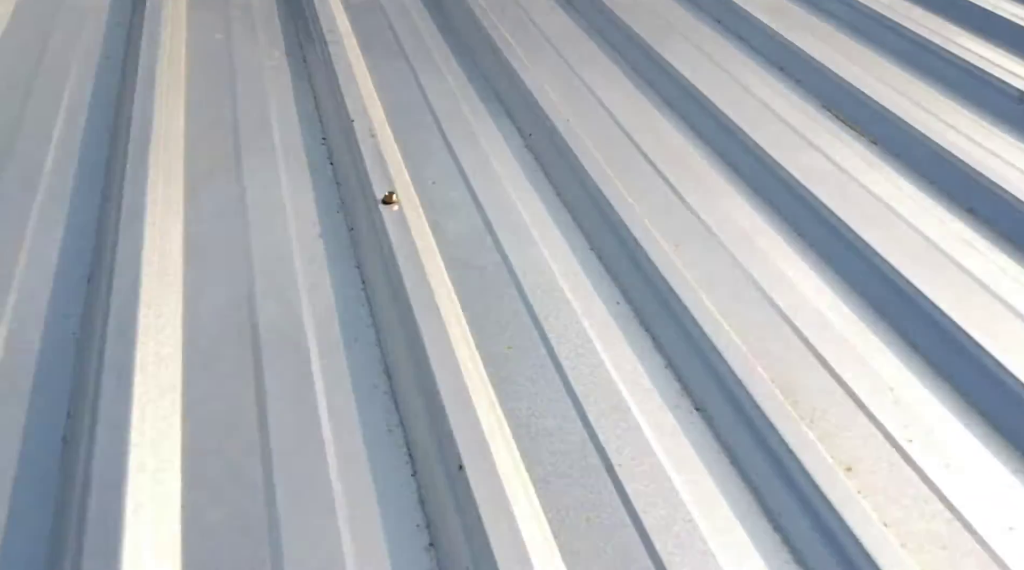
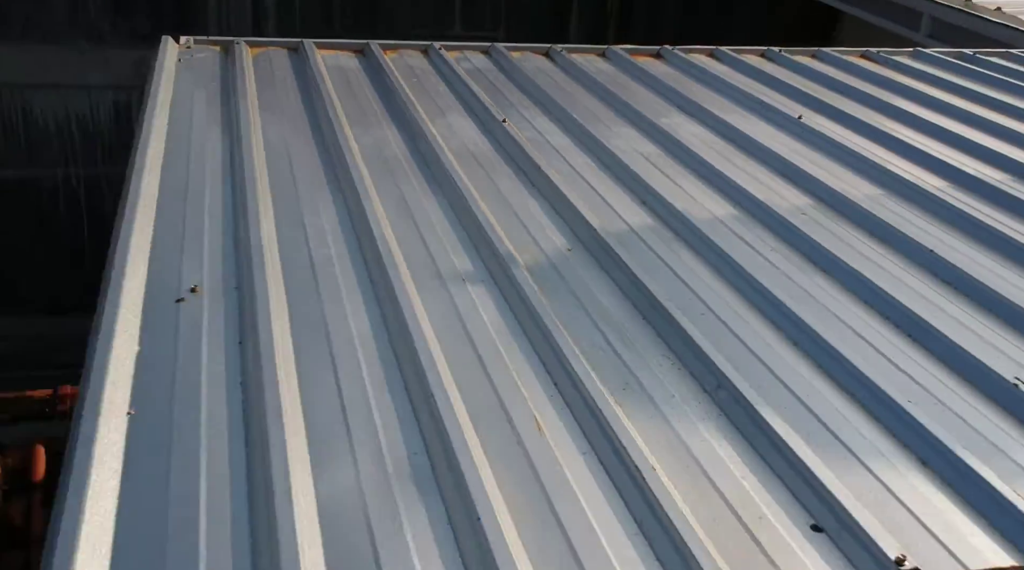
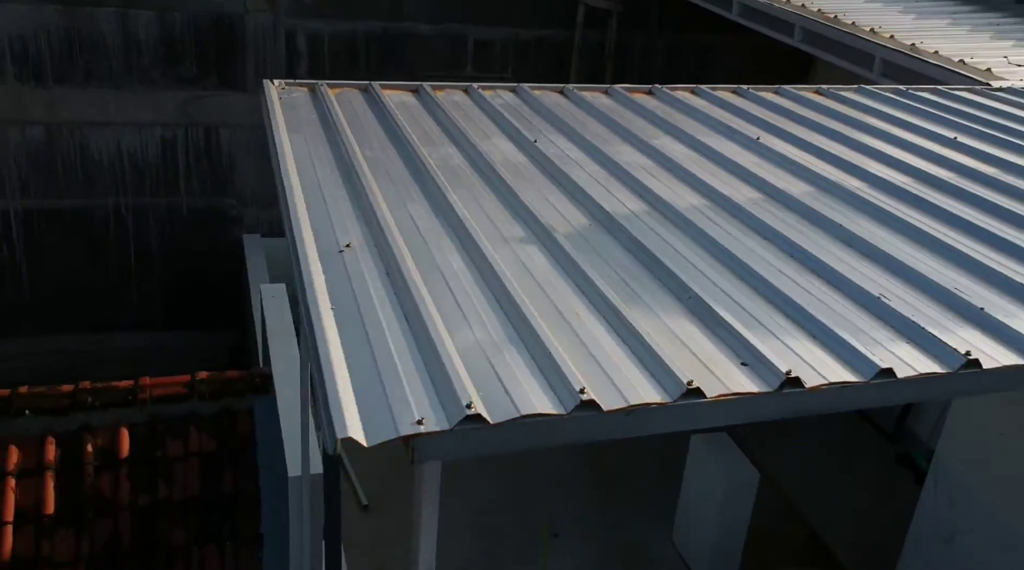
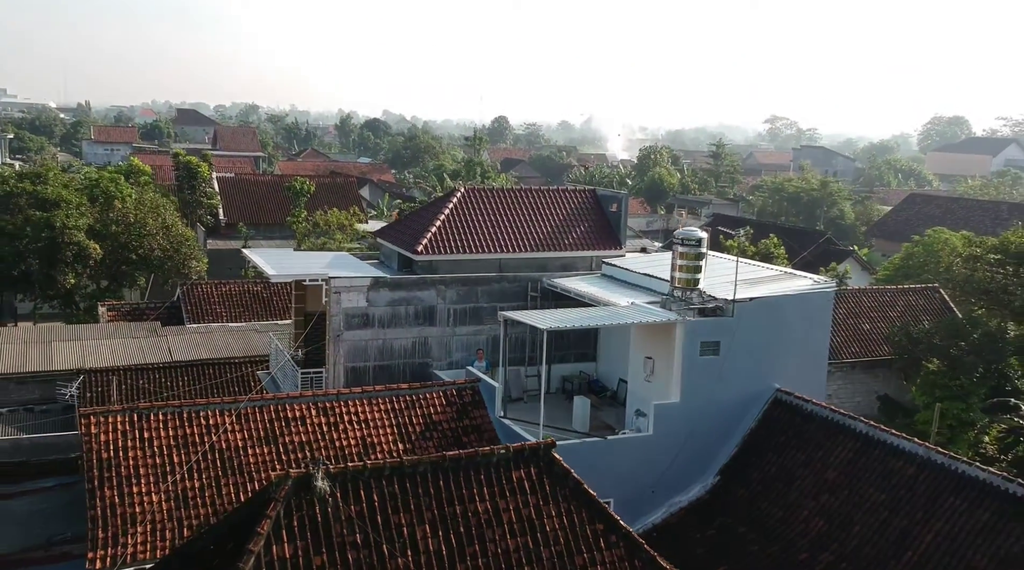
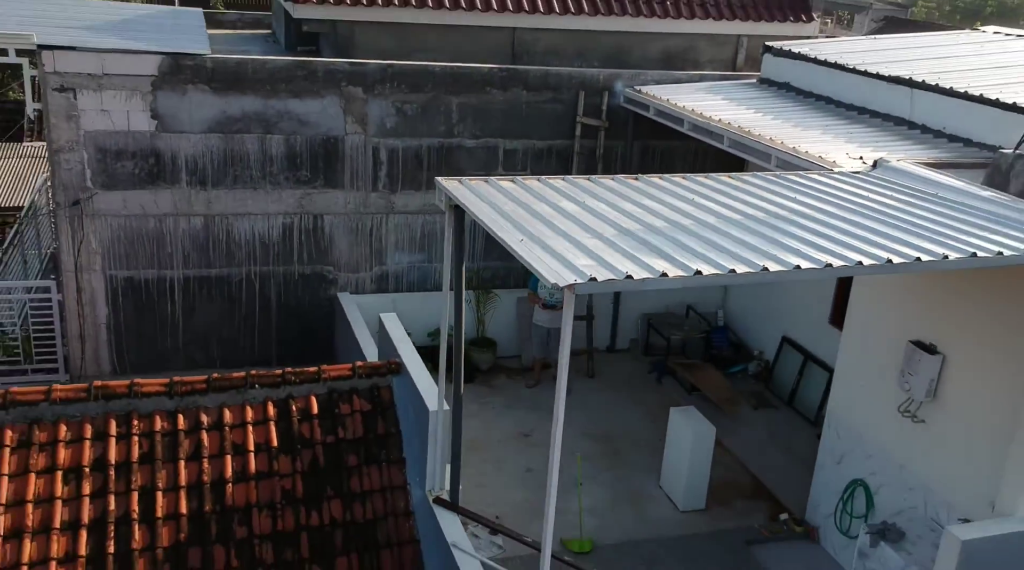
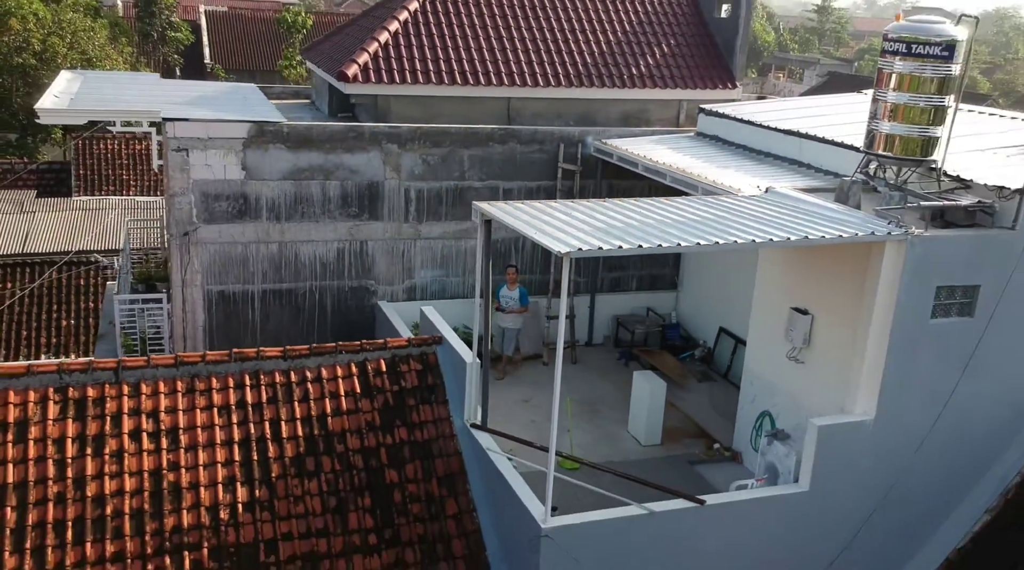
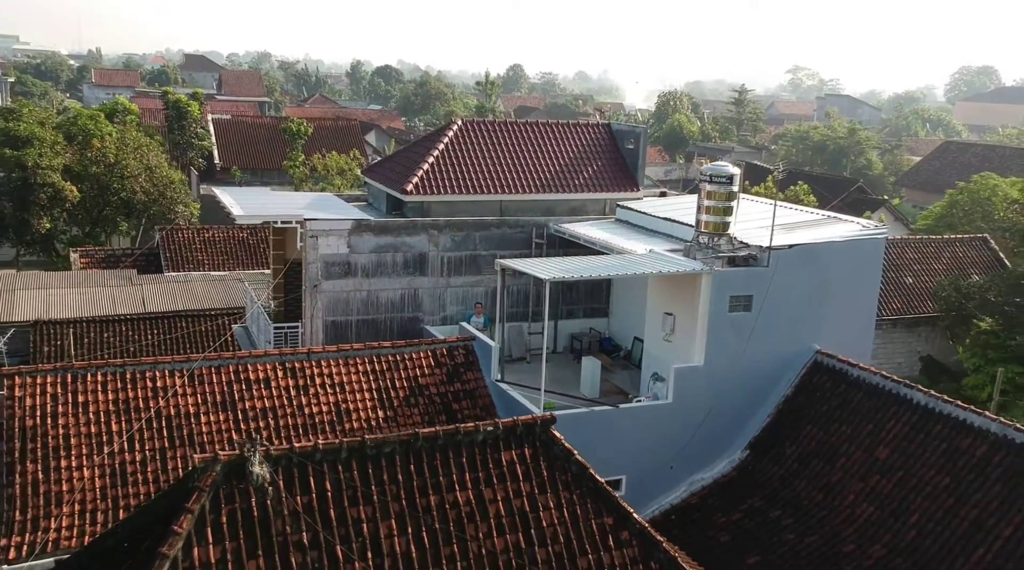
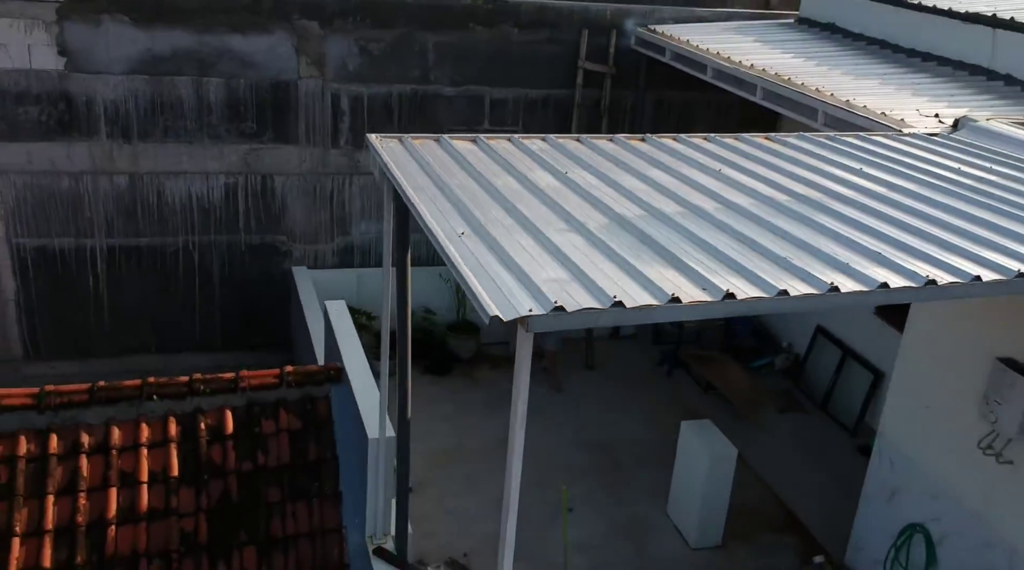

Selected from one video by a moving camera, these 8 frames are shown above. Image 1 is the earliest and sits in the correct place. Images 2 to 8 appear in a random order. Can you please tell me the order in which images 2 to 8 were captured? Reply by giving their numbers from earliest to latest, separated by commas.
2, 3, 8, 5, 6, 7, 4
